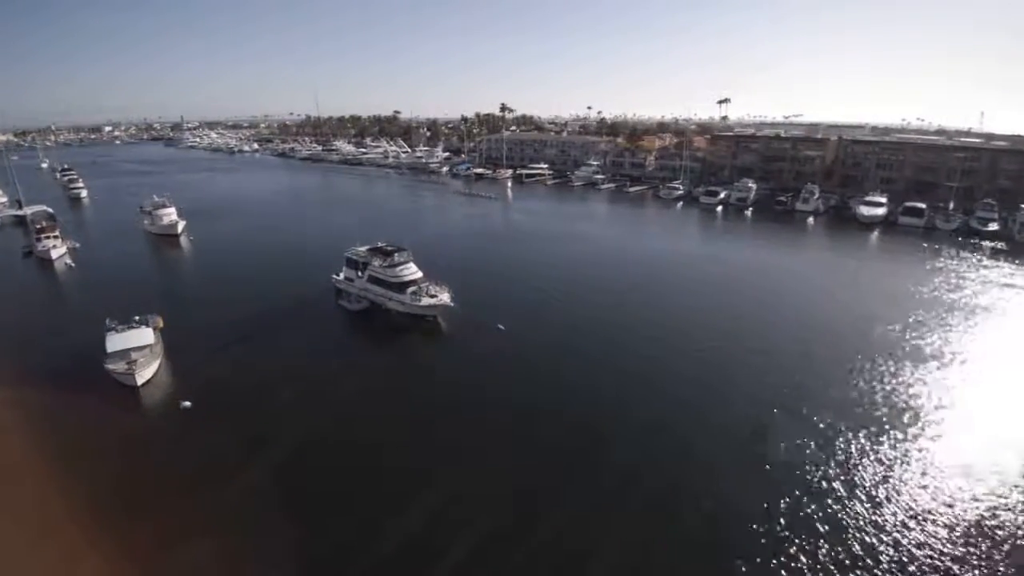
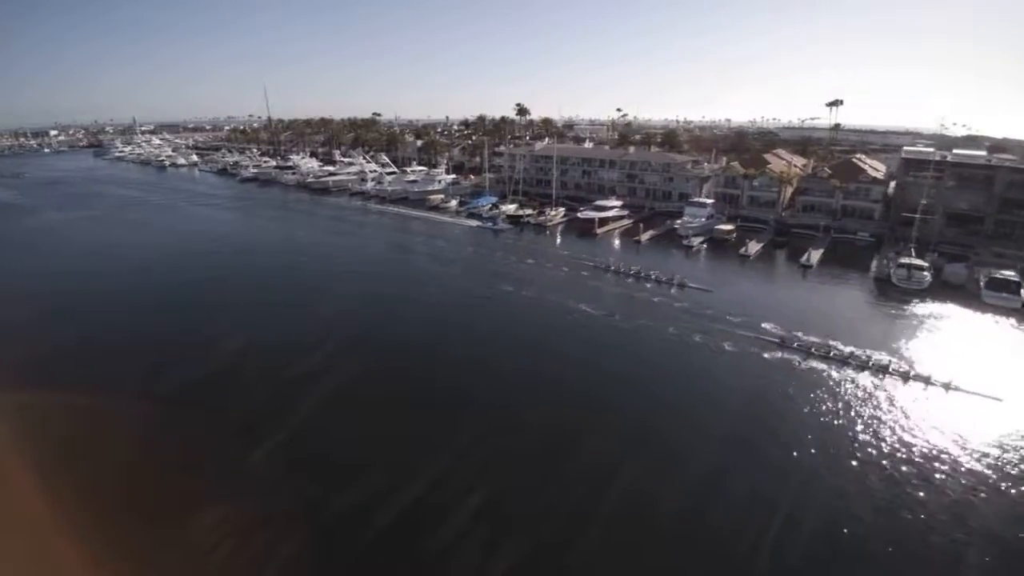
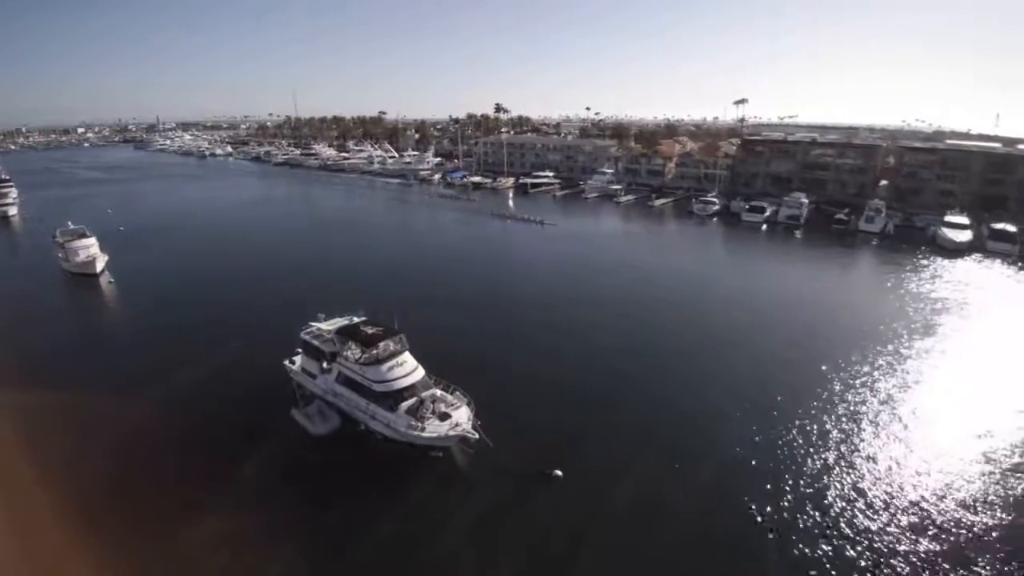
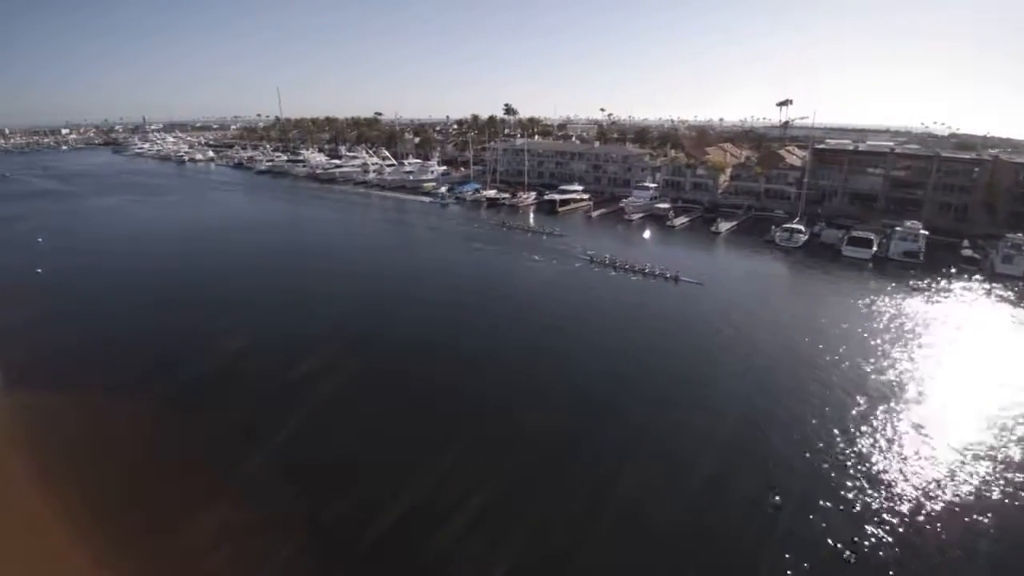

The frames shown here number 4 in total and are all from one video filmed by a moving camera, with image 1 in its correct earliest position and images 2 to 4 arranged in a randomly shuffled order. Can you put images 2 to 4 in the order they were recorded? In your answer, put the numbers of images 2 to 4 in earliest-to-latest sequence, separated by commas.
3, 4, 2
